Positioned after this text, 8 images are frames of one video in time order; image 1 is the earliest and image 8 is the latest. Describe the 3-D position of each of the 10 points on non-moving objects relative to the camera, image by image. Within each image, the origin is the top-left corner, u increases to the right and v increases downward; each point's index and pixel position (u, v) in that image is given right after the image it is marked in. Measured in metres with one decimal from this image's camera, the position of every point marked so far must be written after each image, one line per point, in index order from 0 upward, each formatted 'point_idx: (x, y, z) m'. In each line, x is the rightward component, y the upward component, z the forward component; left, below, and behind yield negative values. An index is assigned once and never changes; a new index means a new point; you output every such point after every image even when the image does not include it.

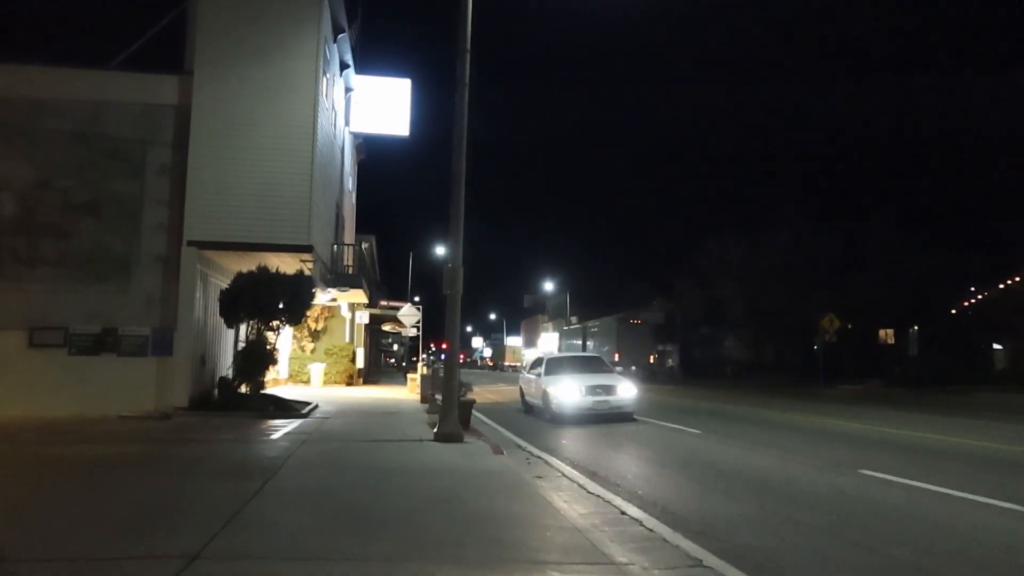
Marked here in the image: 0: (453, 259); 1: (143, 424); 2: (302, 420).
0: (-1.0, +0.5, +14.4) m
1: (-8.0, -2.9, +17.0) m
2: (-4.9, -3.1, +18.3) m
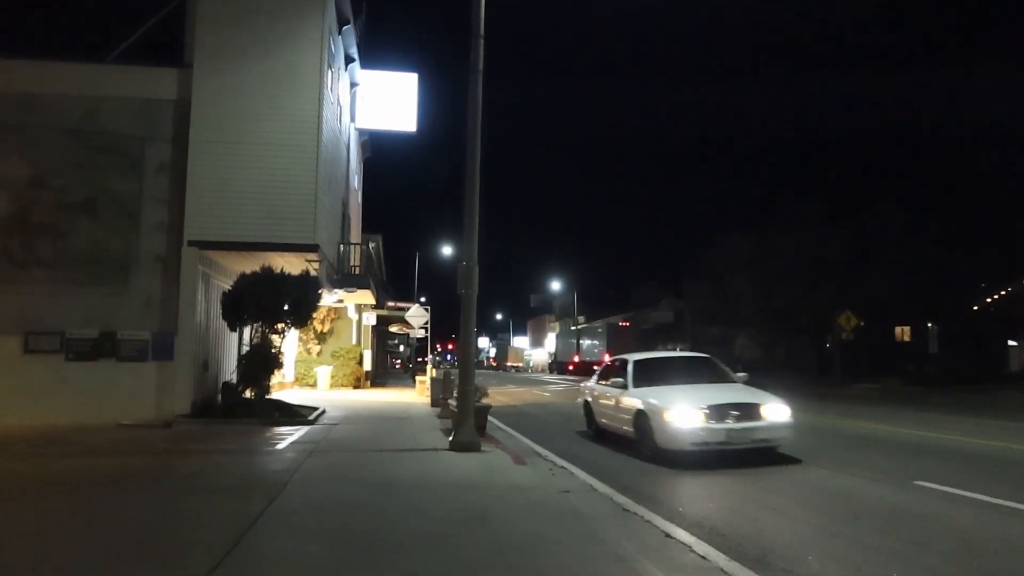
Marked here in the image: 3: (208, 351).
0: (-0.7, +0.5, +13.6) m
1: (-7.6, -3.0, +16.2) m
2: (-4.5, -3.1, +17.5) m
3: (-7.7, -1.6, +19.9) m
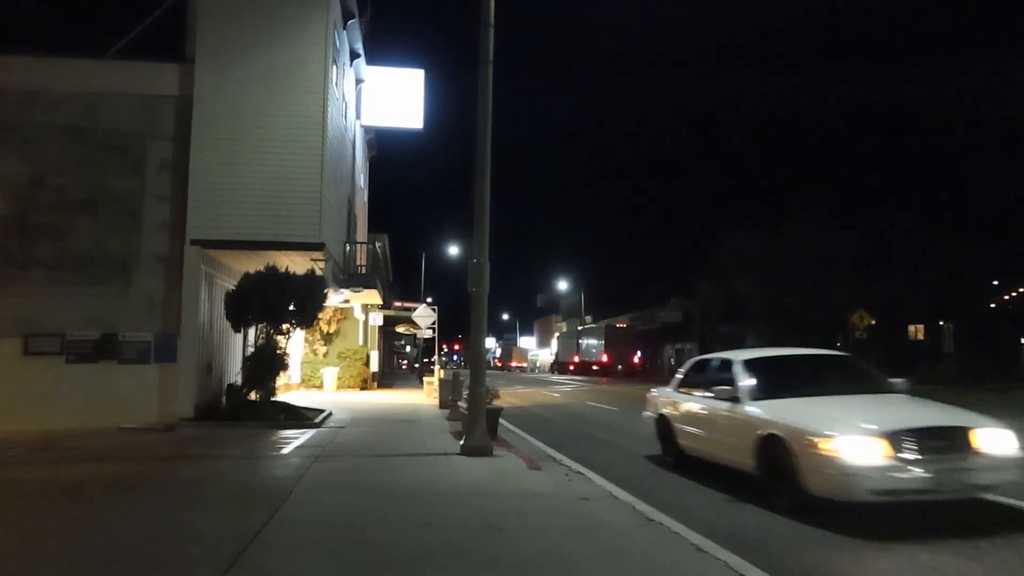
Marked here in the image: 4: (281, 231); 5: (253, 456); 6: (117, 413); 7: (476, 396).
0: (-0.5, +0.5, +13.1) m
1: (-7.4, -3.0, +15.8) m
2: (-4.3, -3.1, +17.0) m
3: (-7.4, -1.6, +19.4) m
4: (-5.5, +1.3, +18.8) m
5: (-4.2, -2.8, +13.0) m
6: (-8.8, -2.8, +17.6) m
7: (-0.6, -1.8, +12.7) m
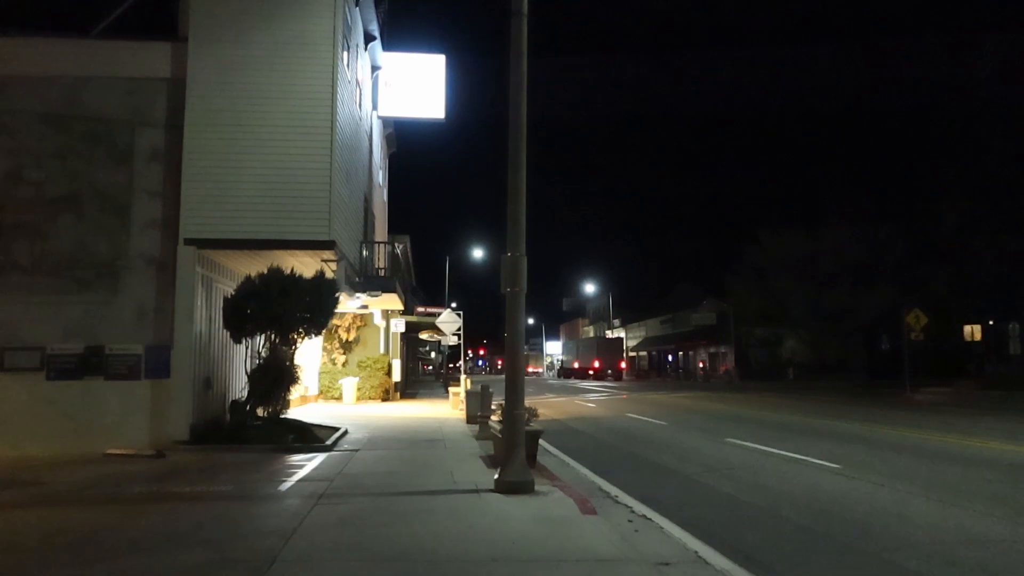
0: (+0.1, +0.5, +10.8) m
1: (-6.6, -3.1, +13.7) m
2: (-3.5, -3.1, +14.8) m
3: (-6.6, -1.7, +17.3) m
4: (-4.8, +1.3, +16.7) m
5: (-3.6, -2.8, +10.8) m
6: (-8.1, -3.0, +15.6) m
7: (0.0, -1.8, +10.4) m
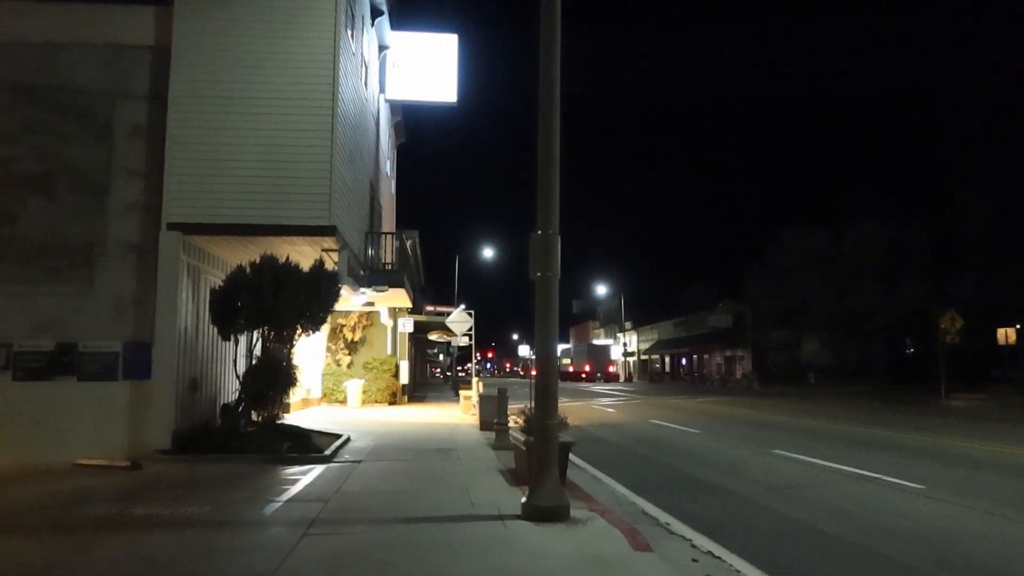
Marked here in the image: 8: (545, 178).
0: (+0.4, +0.7, +9.0) m
1: (-6.3, -2.9, +11.9) m
2: (-3.2, -3.0, +13.1) m
3: (-6.2, -1.6, +15.6) m
4: (-4.4, +1.4, +15.0) m
5: (-3.3, -2.6, +9.0) m
6: (-7.7, -2.8, +13.9) m
7: (+0.4, -1.6, +8.6) m
8: (+0.4, +1.3, +9.1) m
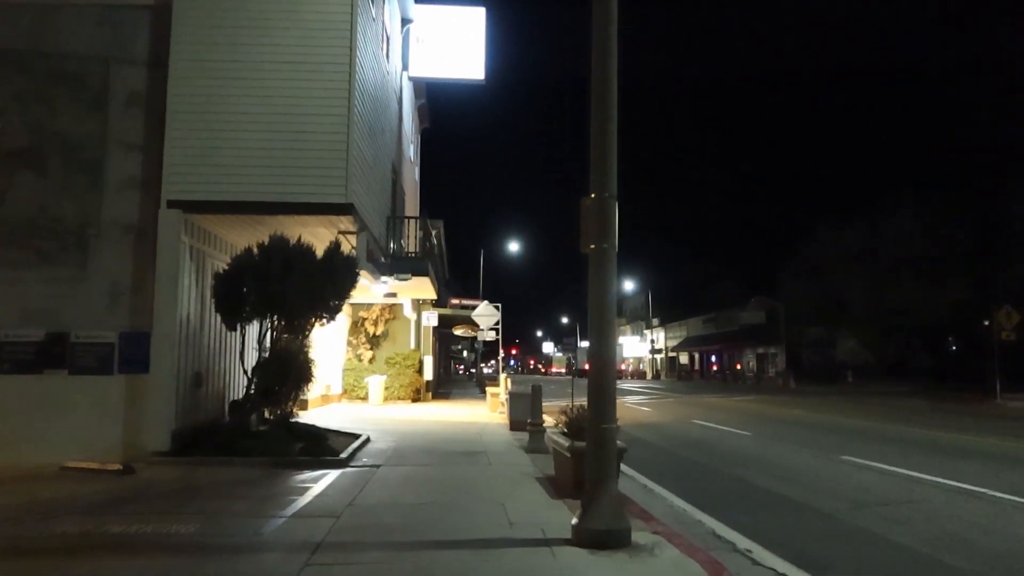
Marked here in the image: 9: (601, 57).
0: (+0.9, +0.9, +7.5) m
1: (-5.8, -2.7, +10.6) m
2: (-2.6, -2.7, +11.6) m
3: (-5.6, -1.3, +14.2) m
4: (-3.8, +1.7, +13.6) m
5: (-2.9, -2.4, +7.6) m
6: (-7.1, -2.5, +12.5) m
7: (+0.8, -1.4, +7.0) m
8: (+0.8, +1.5, +7.5) m
9: (+0.8, +2.2, +7.7) m
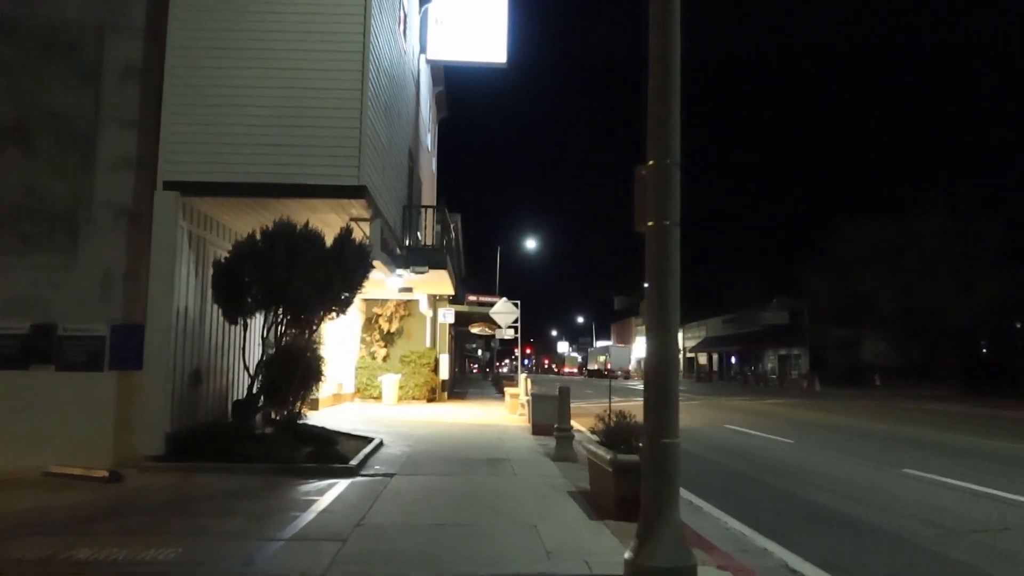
0: (+1.2, +1.0, +6.2) m
1: (-5.4, -2.5, +9.5) m
2: (-2.2, -2.6, +10.5) m
3: (-5.1, -1.1, +13.1) m
4: (-3.3, +1.8, +12.4) m
5: (-2.5, -2.2, +6.4) m
6: (-6.7, -2.4, +11.5) m
7: (+1.1, -1.3, +5.8) m
8: (+1.2, +1.6, +6.3) m
9: (+1.2, +2.3, +6.5) m
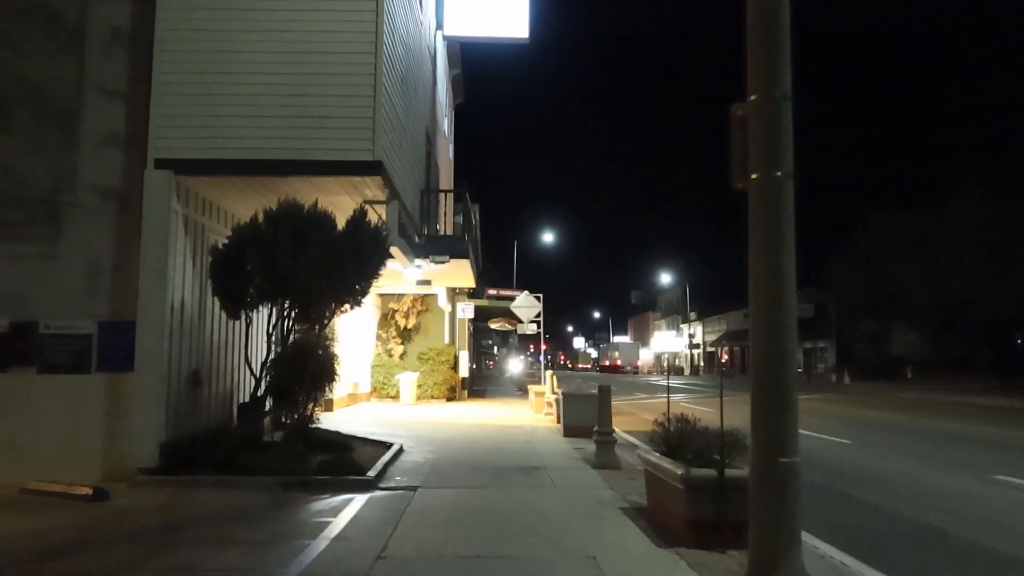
0: (+1.6, +1.2, +4.8) m
1: (-4.9, -2.4, +8.2) m
2: (-1.7, -2.4, +9.2) m
3: (-4.6, -1.0, +11.9) m
4: (-2.9, +2.0, +11.1) m
5: (-2.1, -2.1, +5.1) m
6: (-6.2, -2.3, +10.2) m
7: (+1.5, -1.1, +4.4) m
8: (+1.5, +1.8, +4.9) m
9: (+1.5, +2.5, +5.1) m
